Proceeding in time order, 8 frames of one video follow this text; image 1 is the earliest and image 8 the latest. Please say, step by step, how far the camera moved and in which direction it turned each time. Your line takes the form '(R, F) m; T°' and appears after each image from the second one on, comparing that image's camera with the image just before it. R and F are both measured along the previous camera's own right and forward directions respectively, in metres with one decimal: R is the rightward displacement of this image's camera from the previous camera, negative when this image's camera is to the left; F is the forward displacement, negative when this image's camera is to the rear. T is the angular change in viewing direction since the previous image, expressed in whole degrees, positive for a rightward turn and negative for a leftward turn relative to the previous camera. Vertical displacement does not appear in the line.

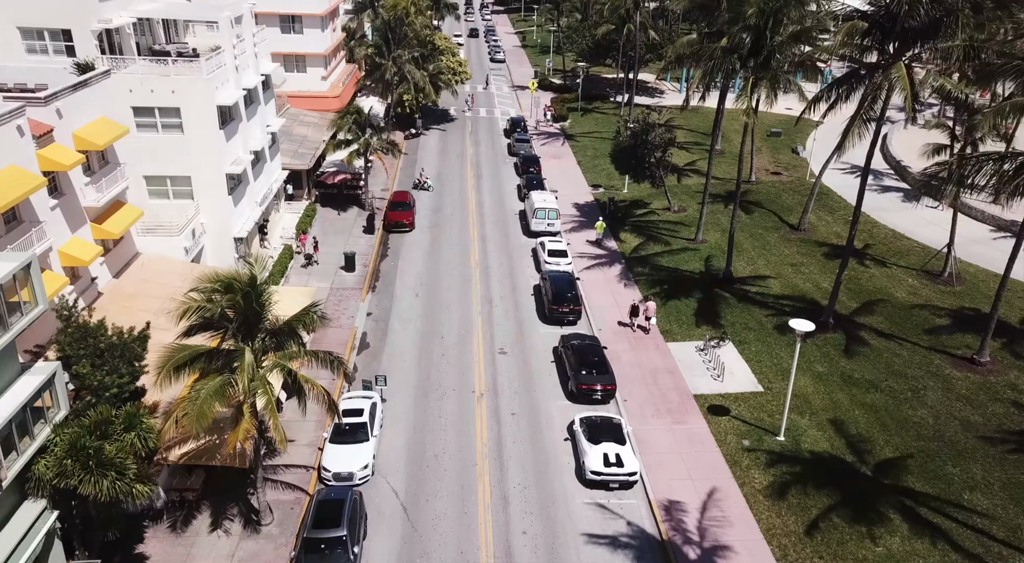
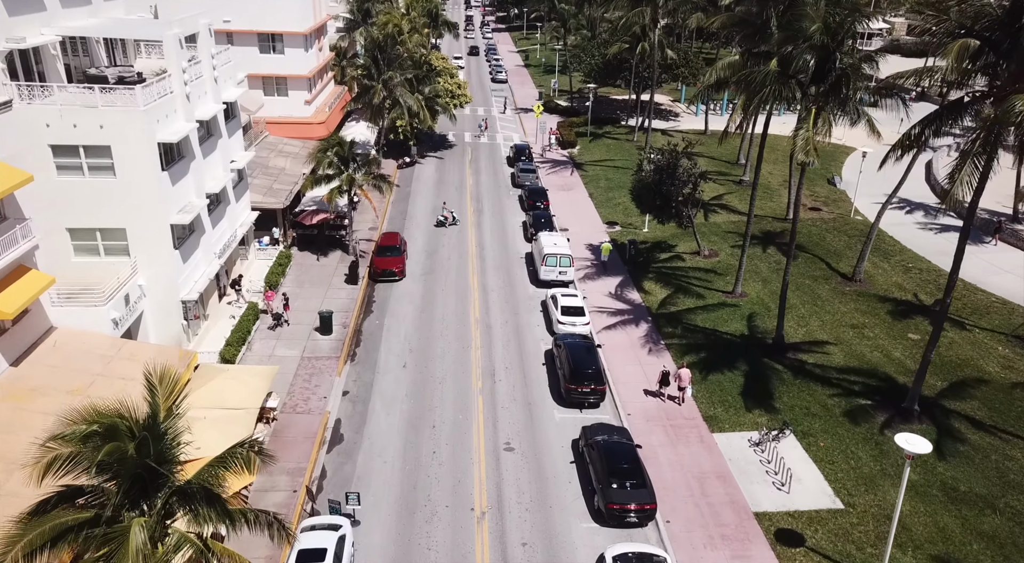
(-0.2, +5.9) m; 0°
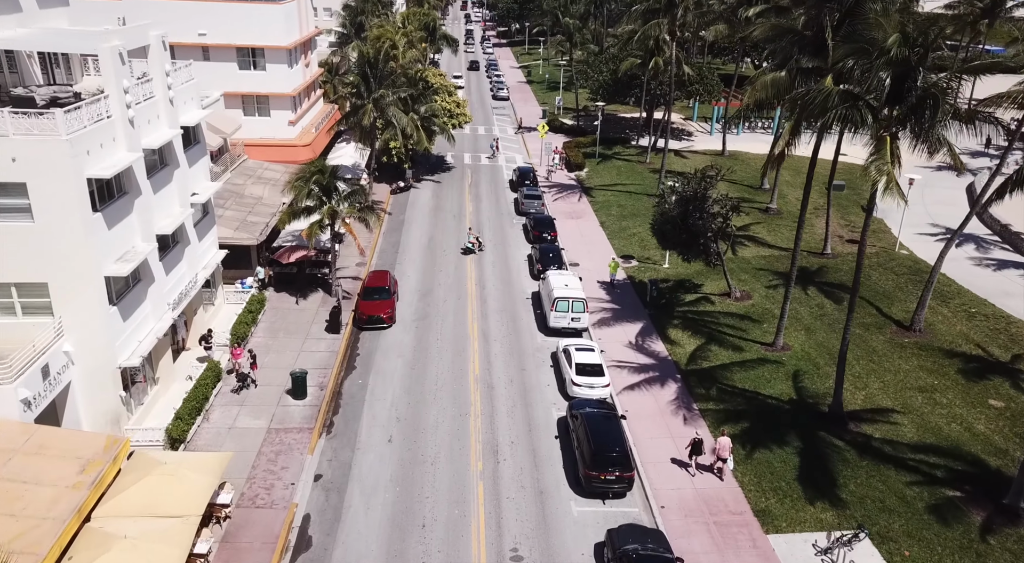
(-0.2, +4.7) m; 0°
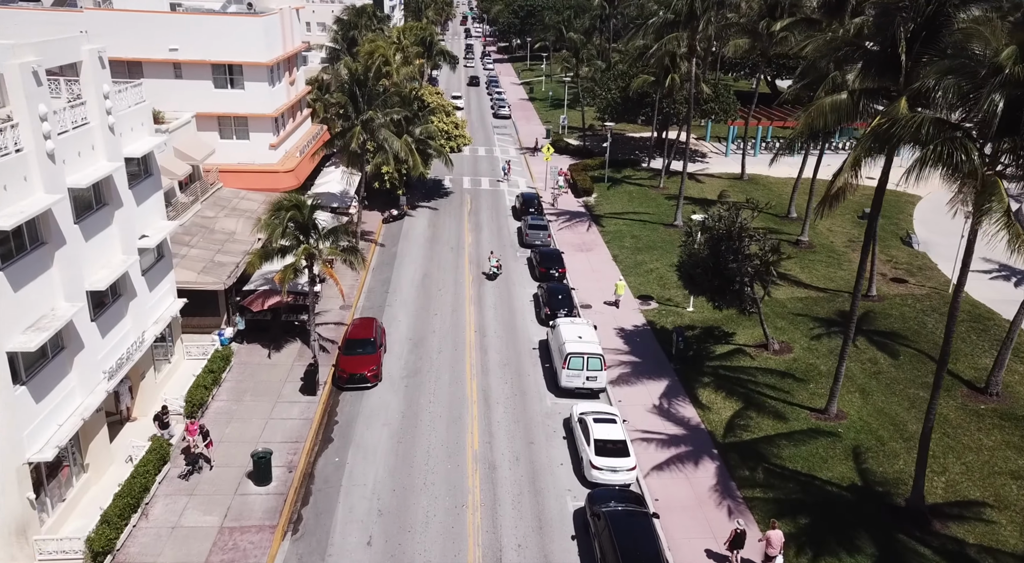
(-0.2, +4.5) m; 0°
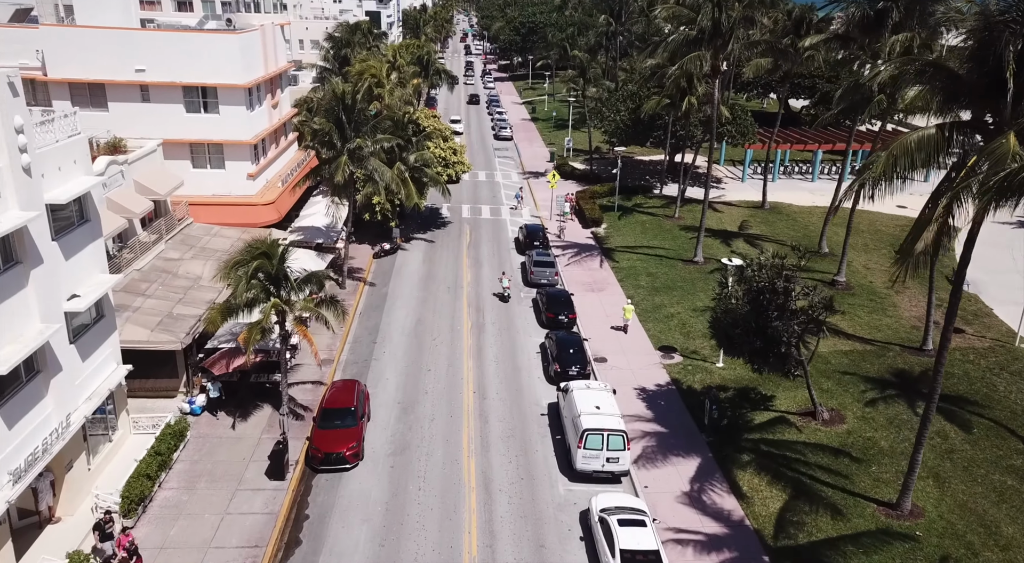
(-0.1, +4.3) m; 0°
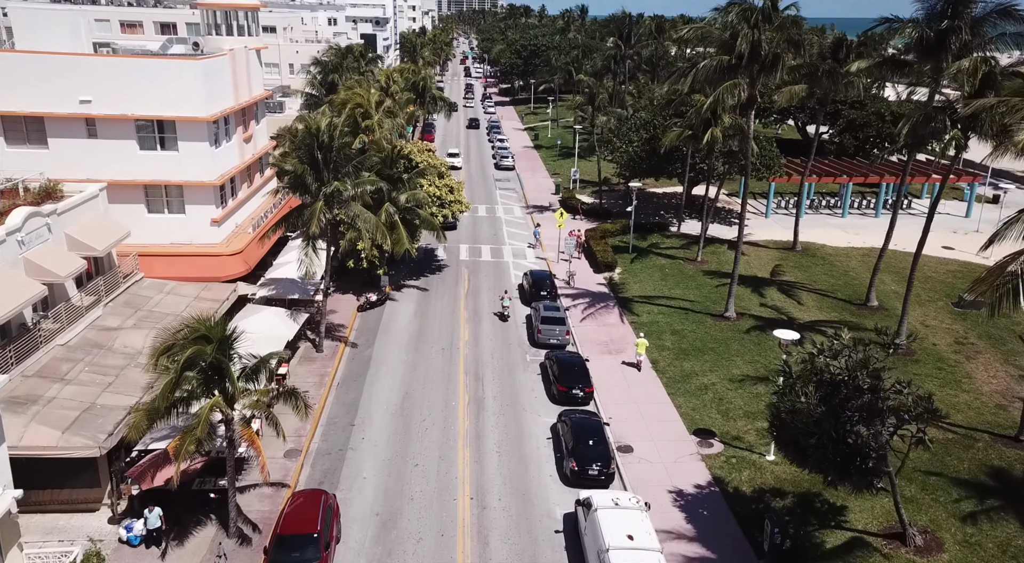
(-0.2, +5.3) m; 0°
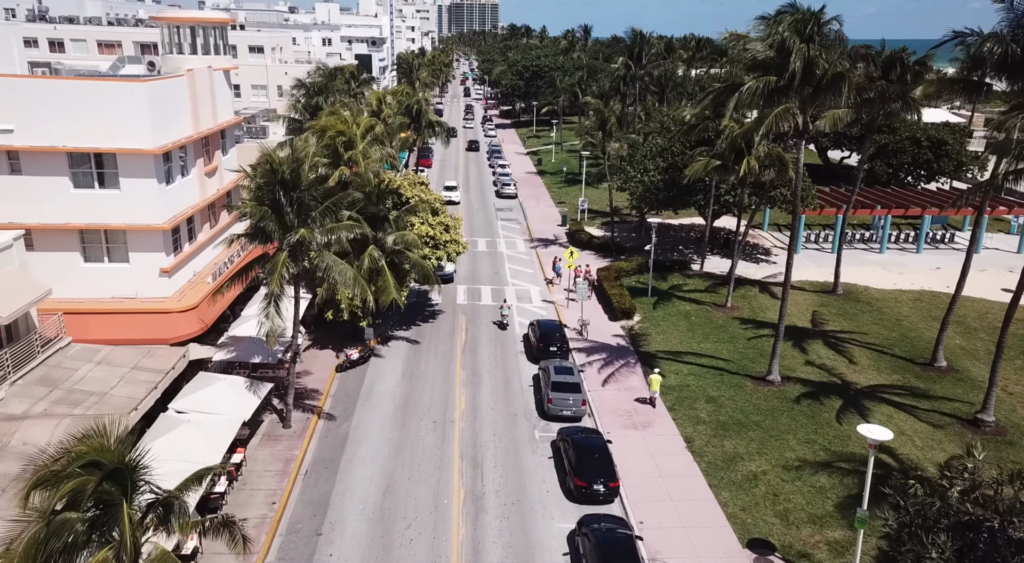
(-0.2, +5.4) m; 0°
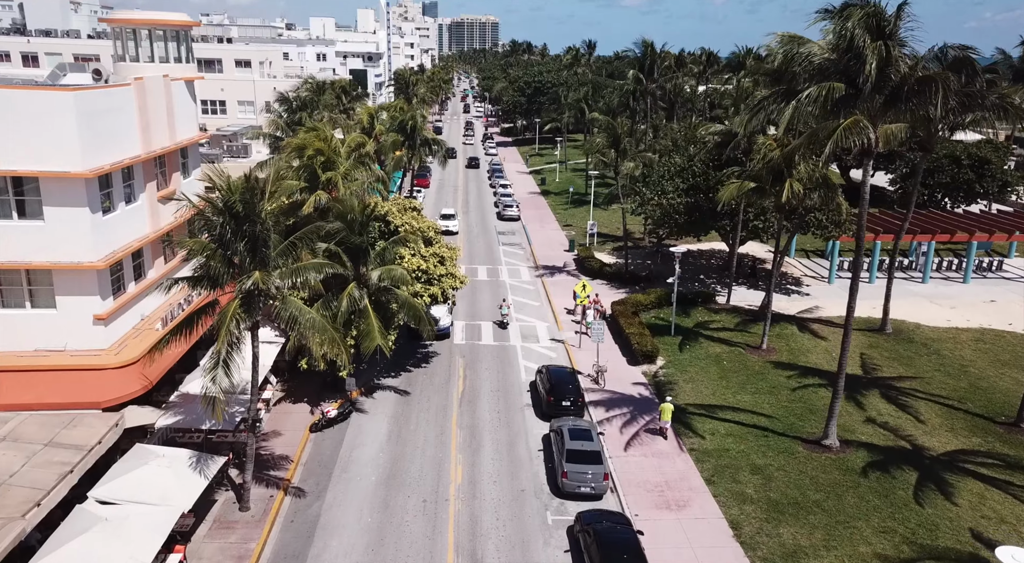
(-0.2, +4.9) m; 0°
